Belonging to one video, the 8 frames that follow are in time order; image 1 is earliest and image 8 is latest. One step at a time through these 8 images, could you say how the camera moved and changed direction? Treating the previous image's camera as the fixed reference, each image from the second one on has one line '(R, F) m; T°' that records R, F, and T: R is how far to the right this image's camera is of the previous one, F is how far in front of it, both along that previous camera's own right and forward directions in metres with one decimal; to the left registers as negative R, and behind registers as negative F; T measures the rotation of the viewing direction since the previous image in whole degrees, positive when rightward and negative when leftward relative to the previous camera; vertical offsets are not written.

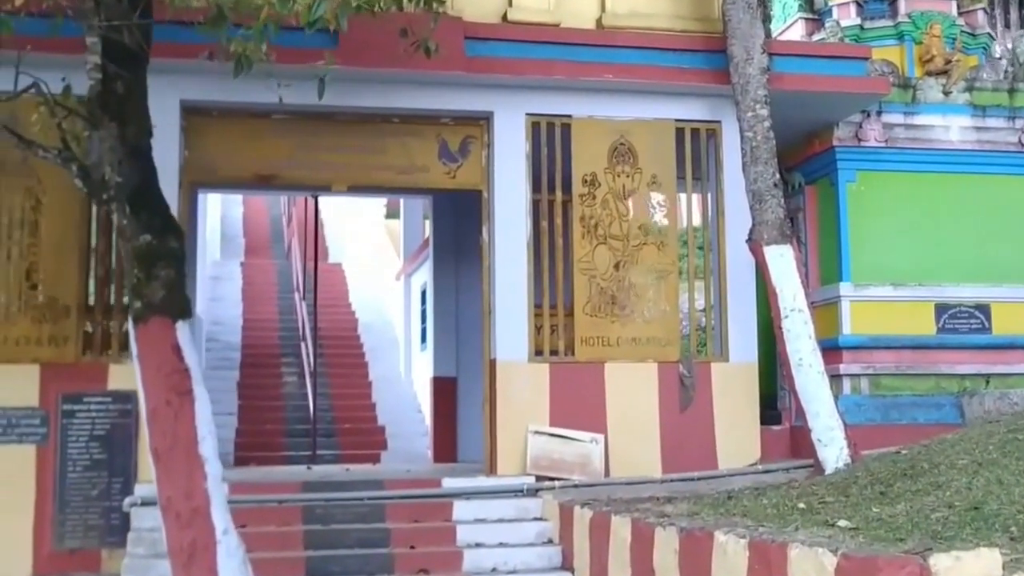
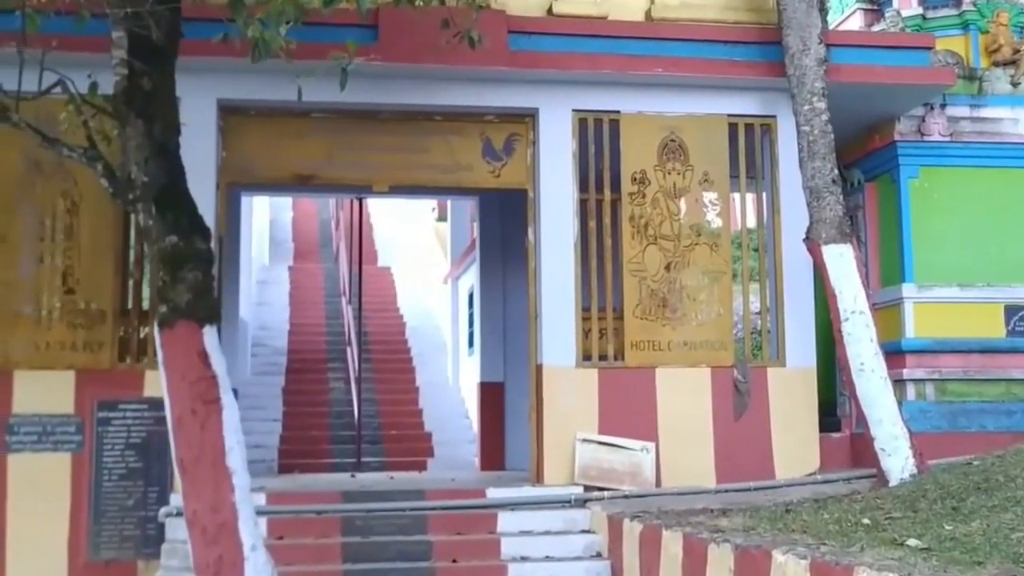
(0.0, +0.3) m; -2°
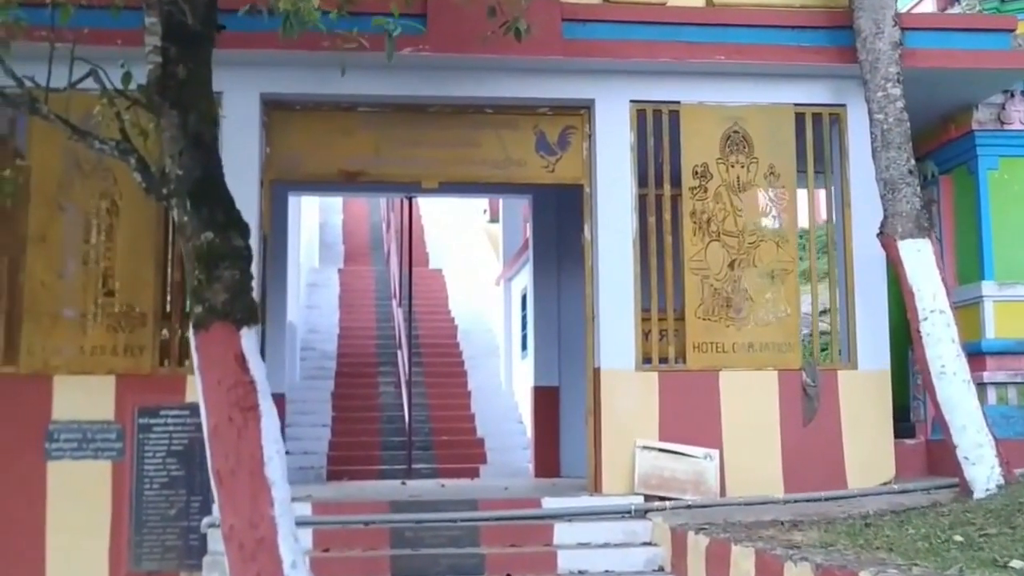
(0.0, +0.3) m; -2°
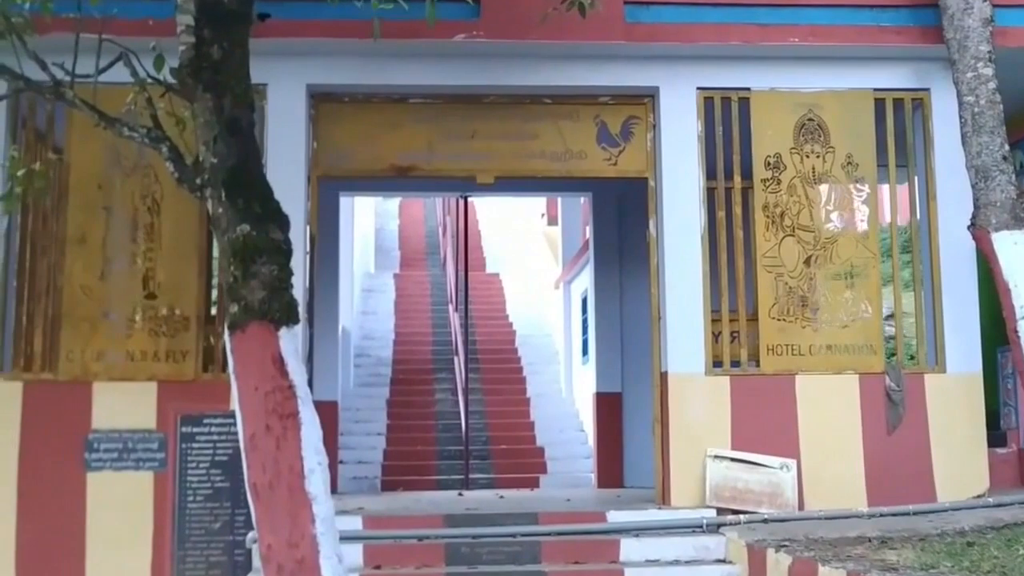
(0.0, +0.4) m; -3°
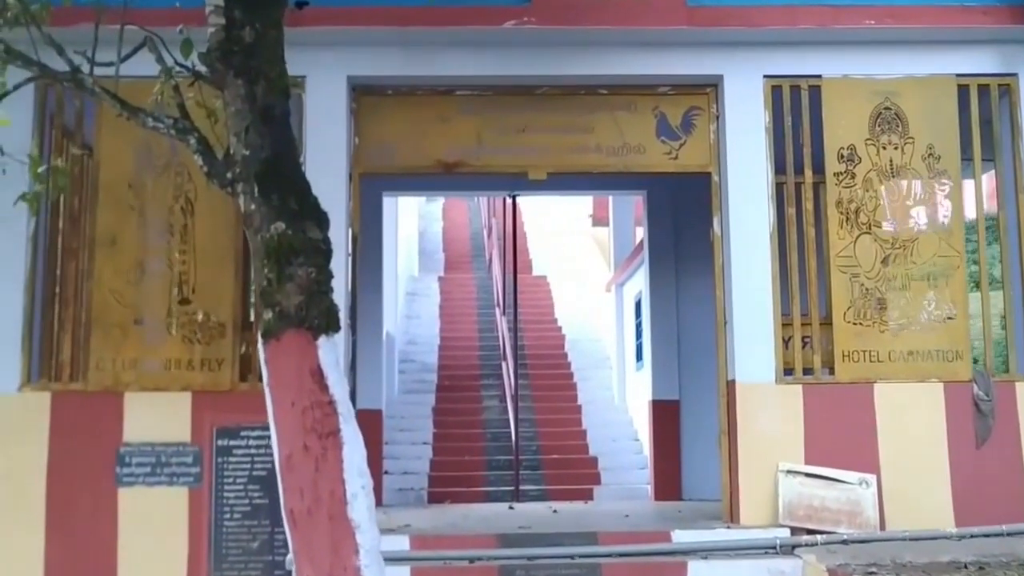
(-0.1, +0.4) m; -2°
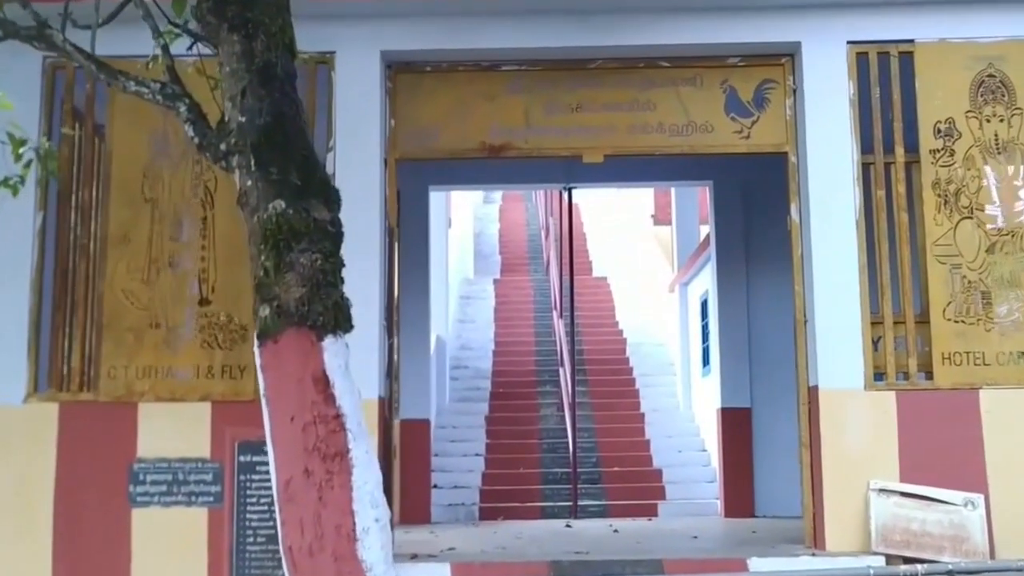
(0.0, +0.7) m; -3°
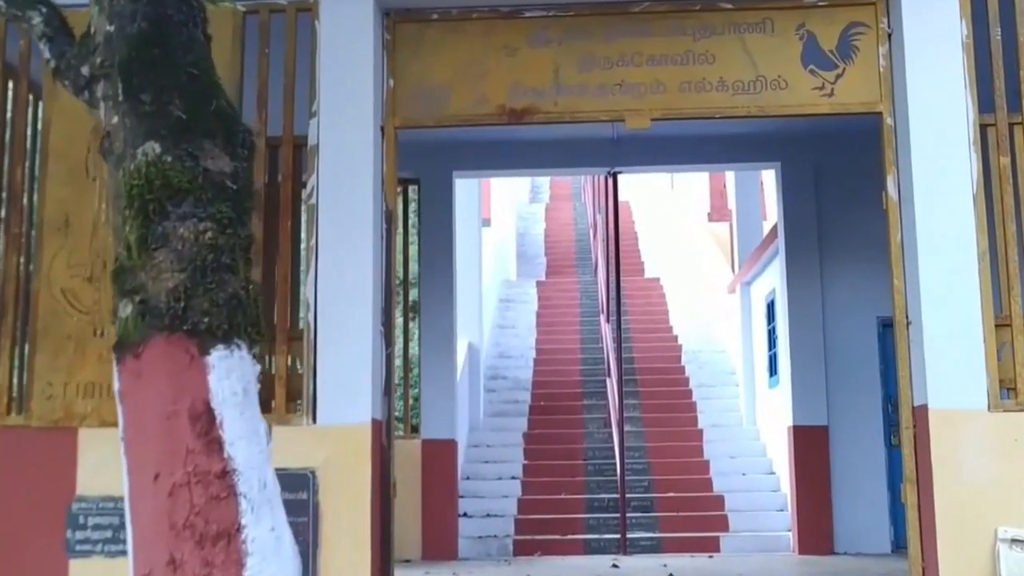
(+0.1, +1.1) m; -2°
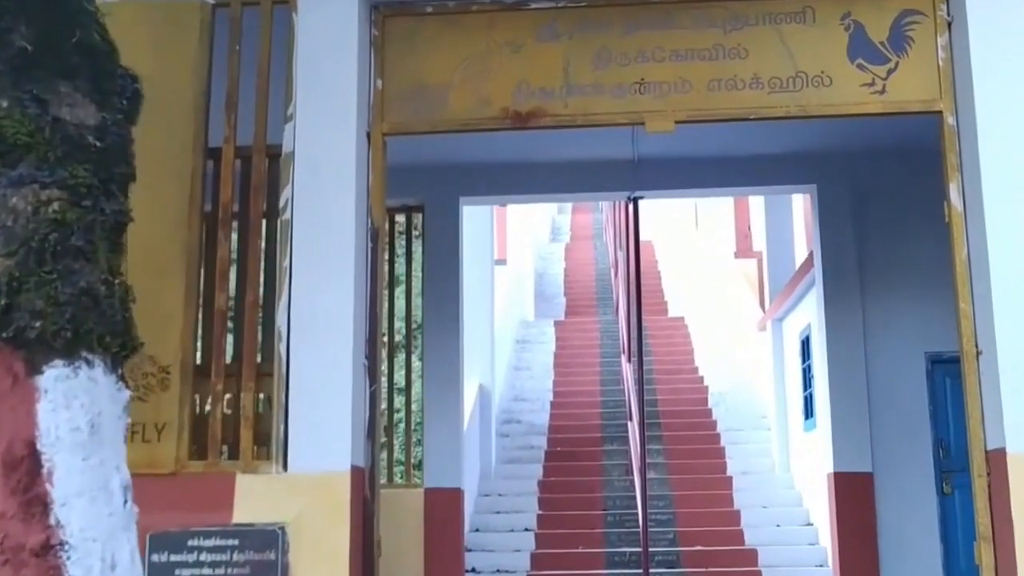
(+0.1, +0.6) m; -1°
